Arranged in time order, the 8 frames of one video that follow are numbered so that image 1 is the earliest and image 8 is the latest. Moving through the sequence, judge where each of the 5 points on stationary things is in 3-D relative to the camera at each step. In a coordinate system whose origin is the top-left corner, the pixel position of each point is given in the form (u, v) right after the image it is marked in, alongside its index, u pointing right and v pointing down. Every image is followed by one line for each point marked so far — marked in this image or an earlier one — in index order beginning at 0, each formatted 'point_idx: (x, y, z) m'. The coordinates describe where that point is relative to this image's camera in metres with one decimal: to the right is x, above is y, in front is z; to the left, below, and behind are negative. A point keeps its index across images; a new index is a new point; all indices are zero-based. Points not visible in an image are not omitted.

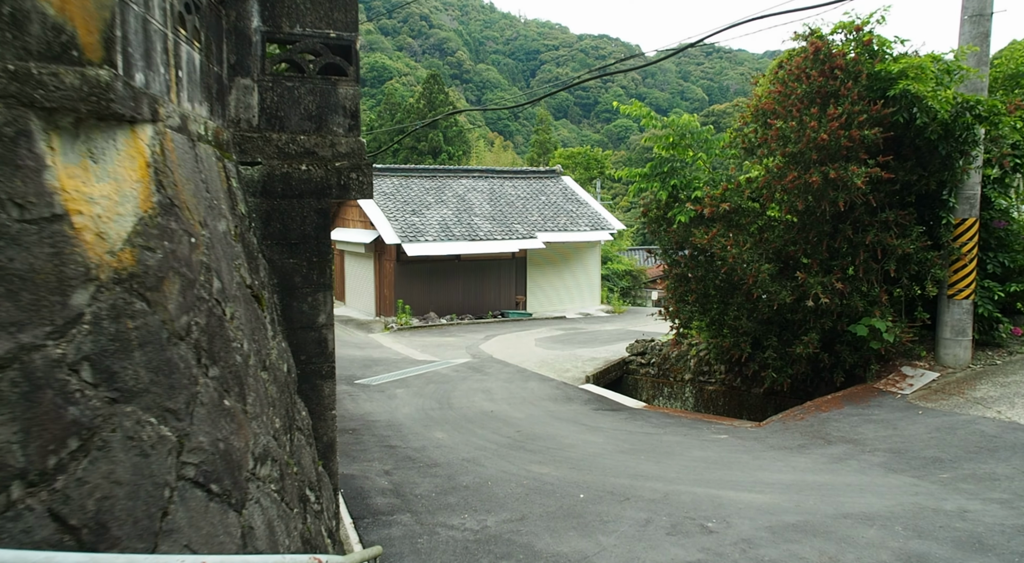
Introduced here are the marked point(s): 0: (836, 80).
0: (+3.6, +2.3, +8.6) m
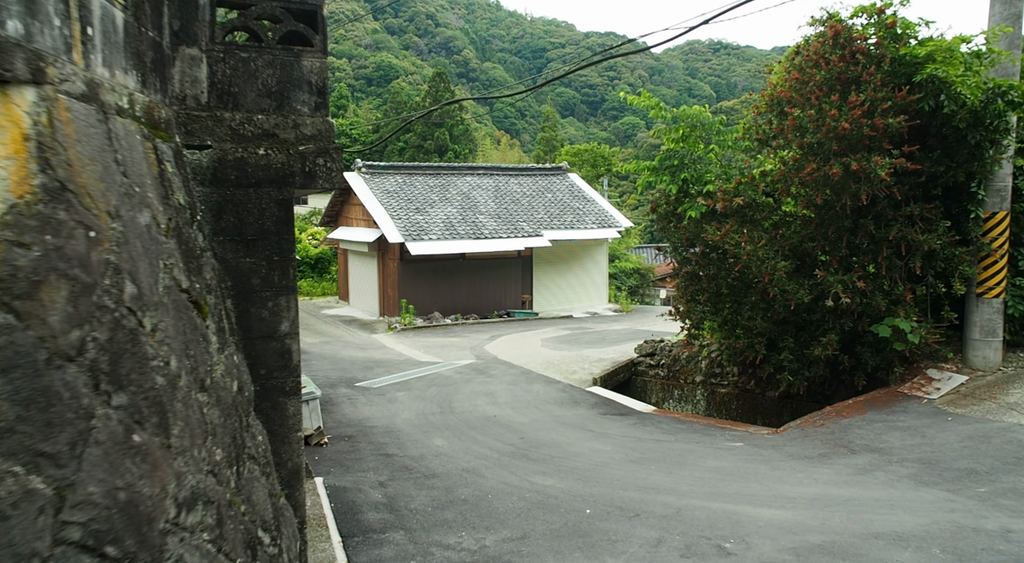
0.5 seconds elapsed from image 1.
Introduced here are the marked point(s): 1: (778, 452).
0: (+3.7, +2.3, +8.1) m
1: (+2.5, -1.6, +7.2) m
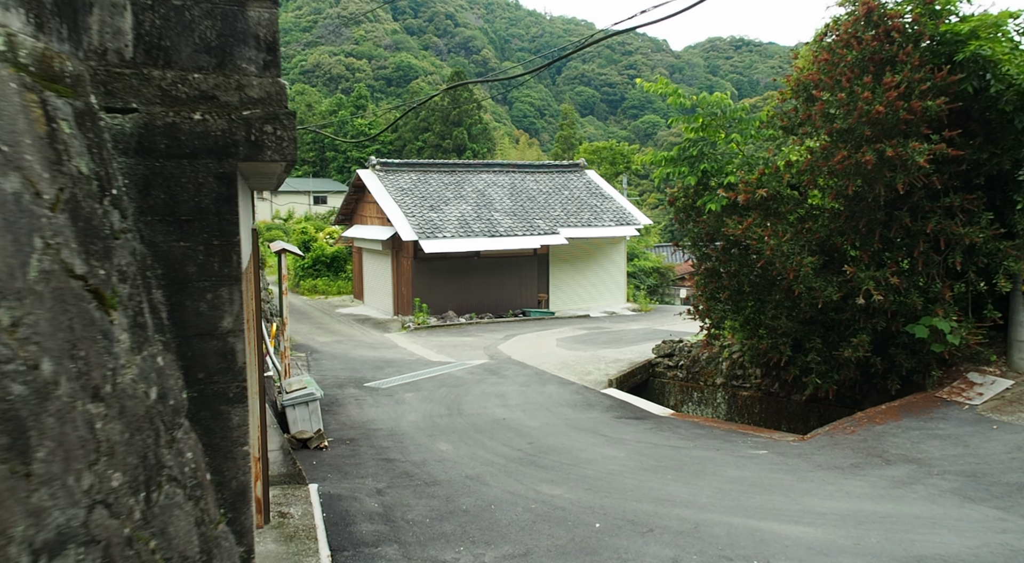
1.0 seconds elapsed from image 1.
0: (+3.7, +2.3, +7.6) m
1: (+2.5, -1.5, +6.7) m
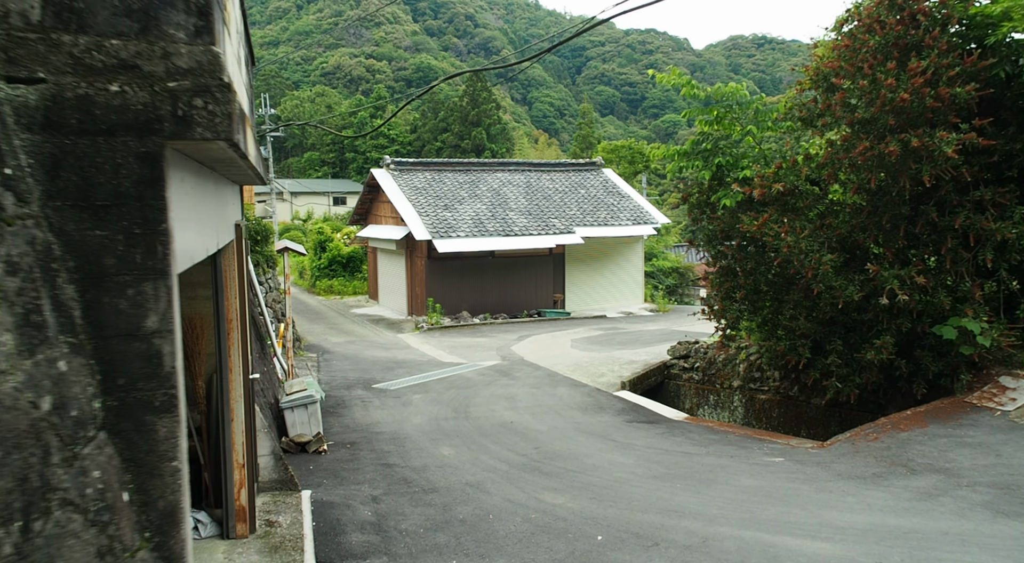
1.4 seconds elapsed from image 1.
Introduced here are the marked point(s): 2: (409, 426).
0: (+3.8, +2.3, +7.2) m
1: (+2.5, -1.5, +6.3) m
2: (-1.3, -1.8, +9.5) m
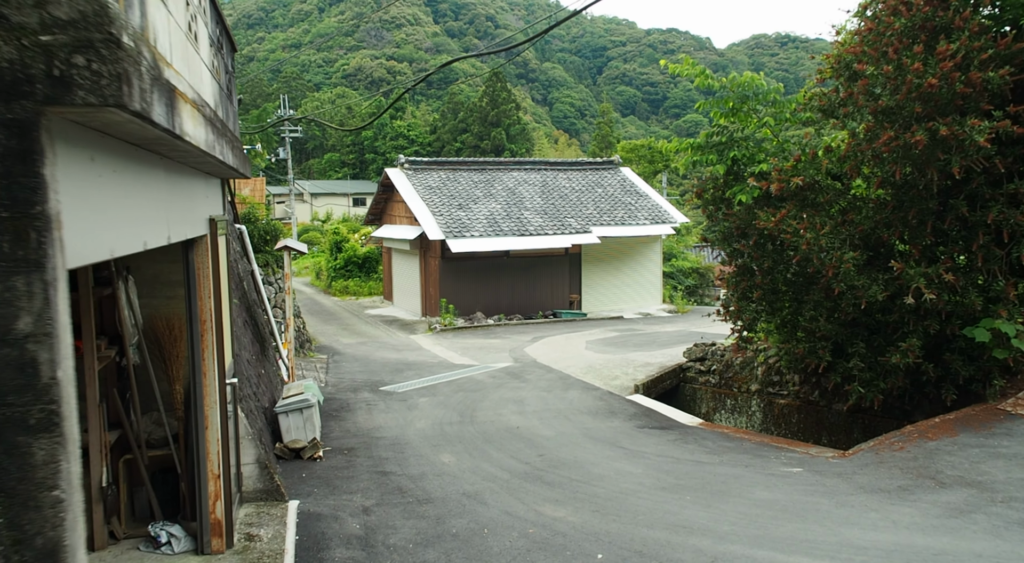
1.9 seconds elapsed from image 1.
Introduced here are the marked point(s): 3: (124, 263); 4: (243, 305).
0: (+3.8, +2.4, +6.7) m
1: (+2.5, -1.5, +5.8) m
2: (-1.2, -1.8, +9.2) m
3: (-2.7, +0.1, +5.4) m
4: (-3.3, -0.3, +9.7) m
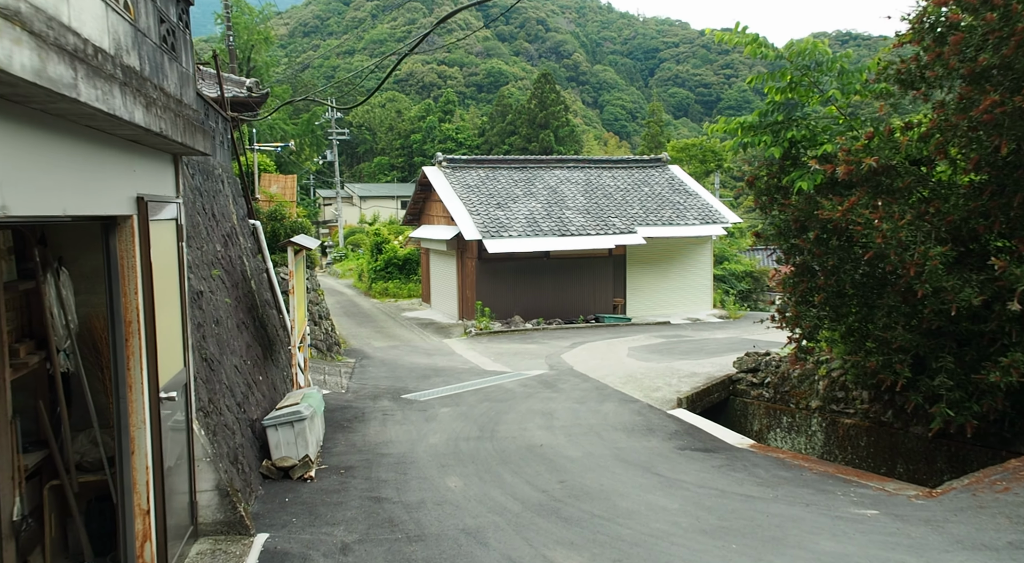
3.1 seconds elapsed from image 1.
0: (+3.9, +2.3, +5.5) m
1: (+2.5, -1.5, +4.7) m
2: (-0.9, -1.8, +8.2) m
3: (-2.7, +0.2, +4.5) m
4: (-3.0, -0.3, +8.8) m
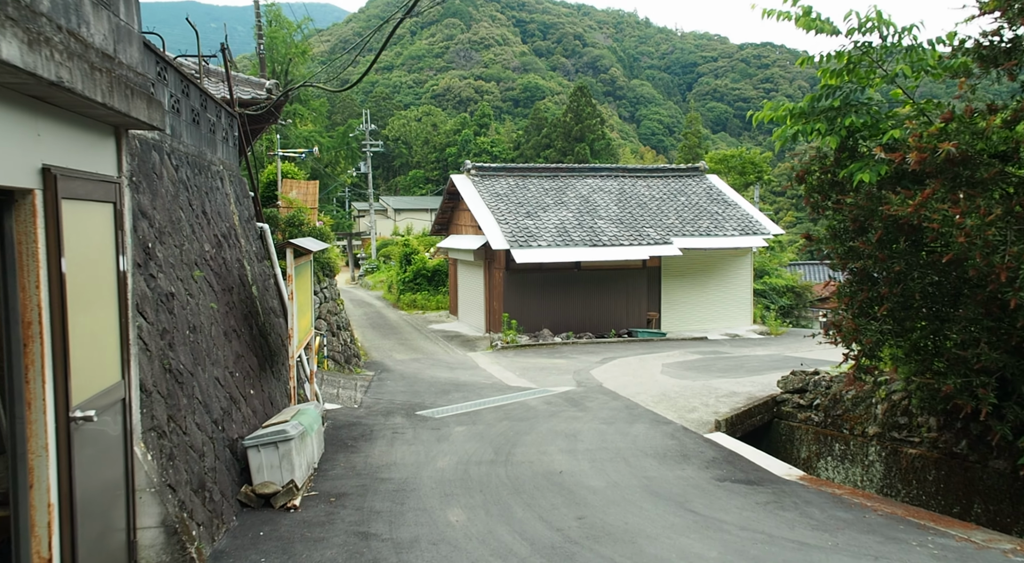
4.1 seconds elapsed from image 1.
0: (+4.0, +2.3, +4.5) m
1: (+2.5, -1.5, +3.7) m
2: (-0.8, -1.8, +7.4) m
3: (-2.7, +0.2, +3.8) m
4: (-2.8, -0.3, +8.1) m
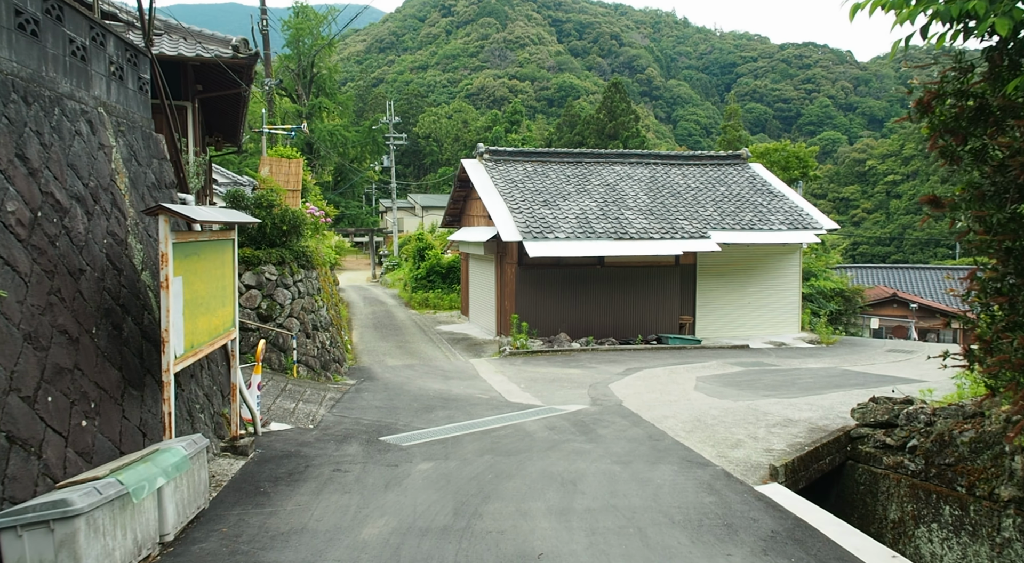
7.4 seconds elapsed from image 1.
0: (+3.6, +2.4, +1.8) m
1: (+2.1, -1.4, +1.0) m
2: (-1.1, -1.7, +4.9) m
3: (-3.1, +0.4, +1.4) m
4: (-3.1, -0.2, +5.7) m
